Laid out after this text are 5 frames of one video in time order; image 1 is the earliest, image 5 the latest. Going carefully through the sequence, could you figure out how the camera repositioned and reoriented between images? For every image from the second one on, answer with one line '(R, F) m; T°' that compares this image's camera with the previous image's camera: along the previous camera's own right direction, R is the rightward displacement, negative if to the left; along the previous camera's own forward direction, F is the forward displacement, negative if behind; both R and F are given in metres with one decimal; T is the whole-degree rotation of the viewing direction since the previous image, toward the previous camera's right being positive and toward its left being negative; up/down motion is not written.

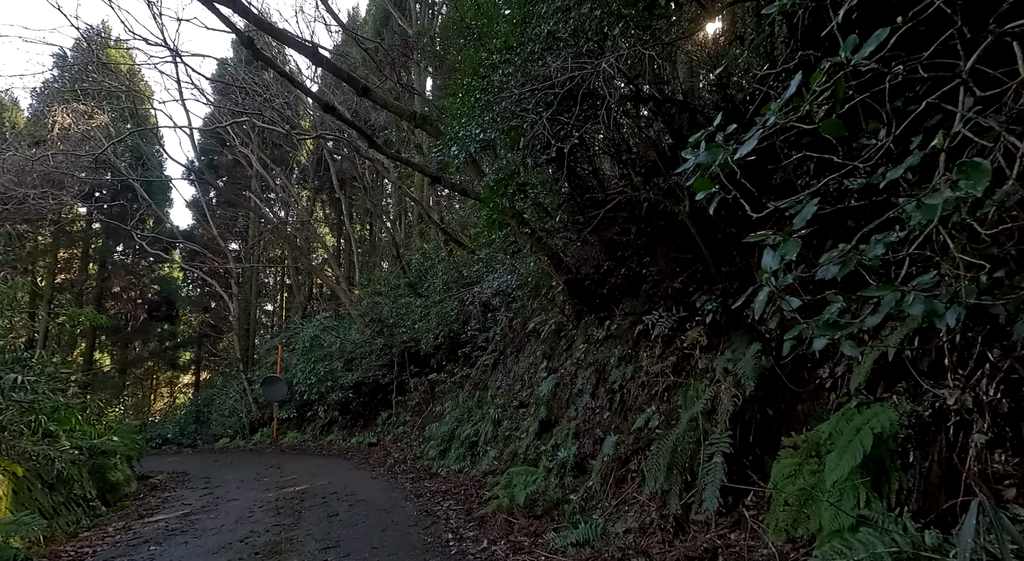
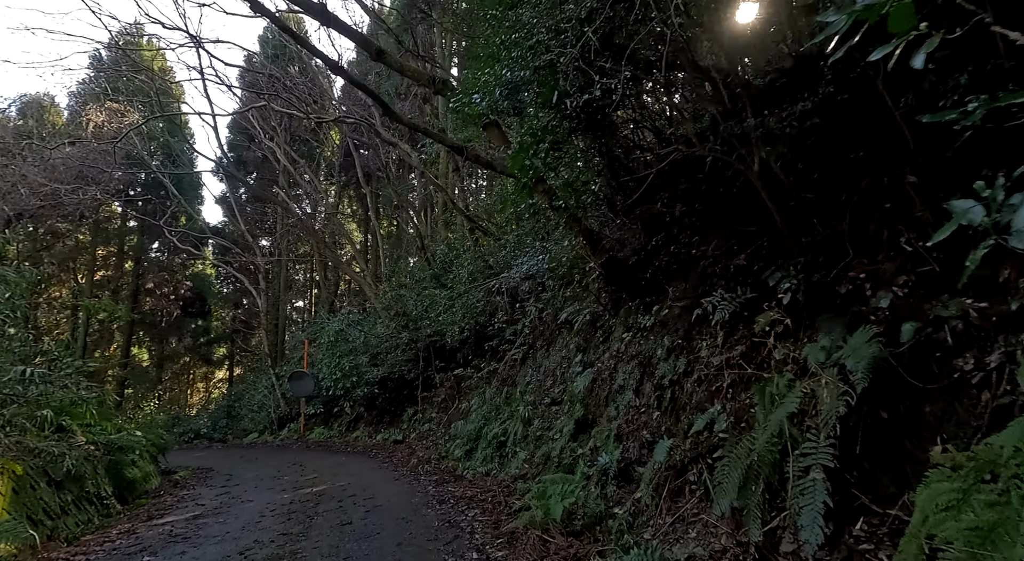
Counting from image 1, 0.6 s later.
(0.0, +0.7) m; -3°
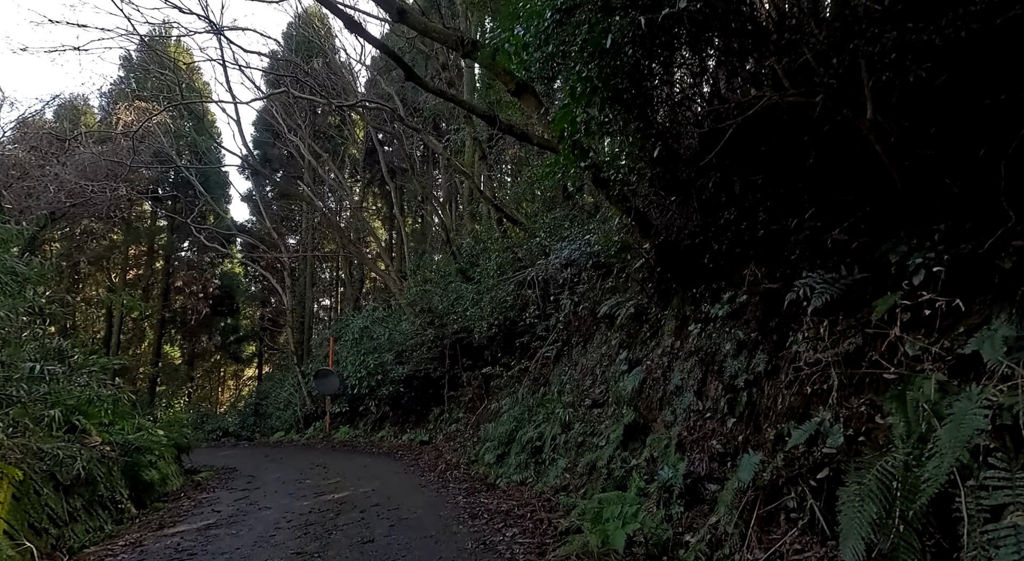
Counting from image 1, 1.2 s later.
(-0.1, +0.7) m; -2°
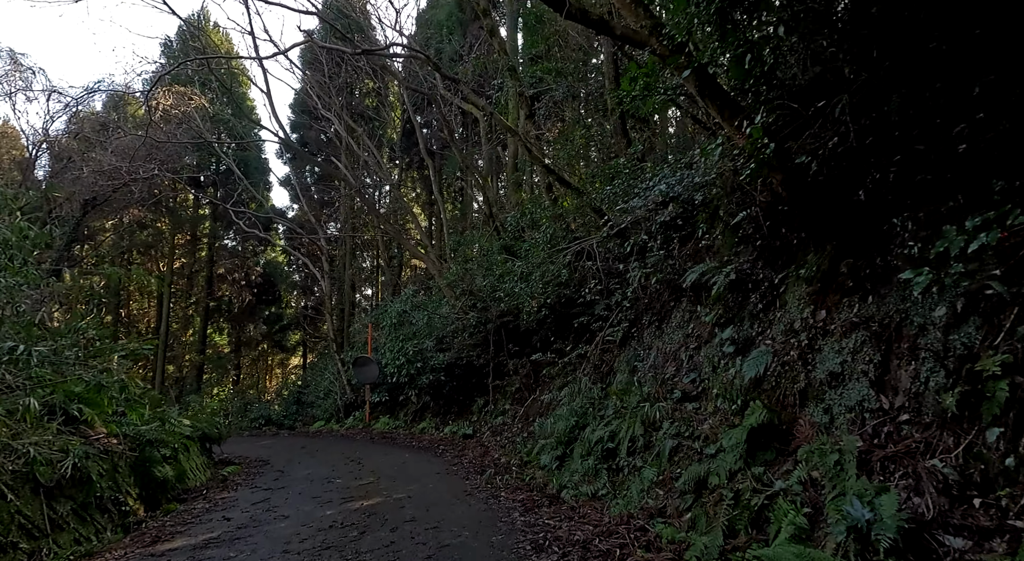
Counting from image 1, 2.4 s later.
(-0.2, +1.5) m; -4°
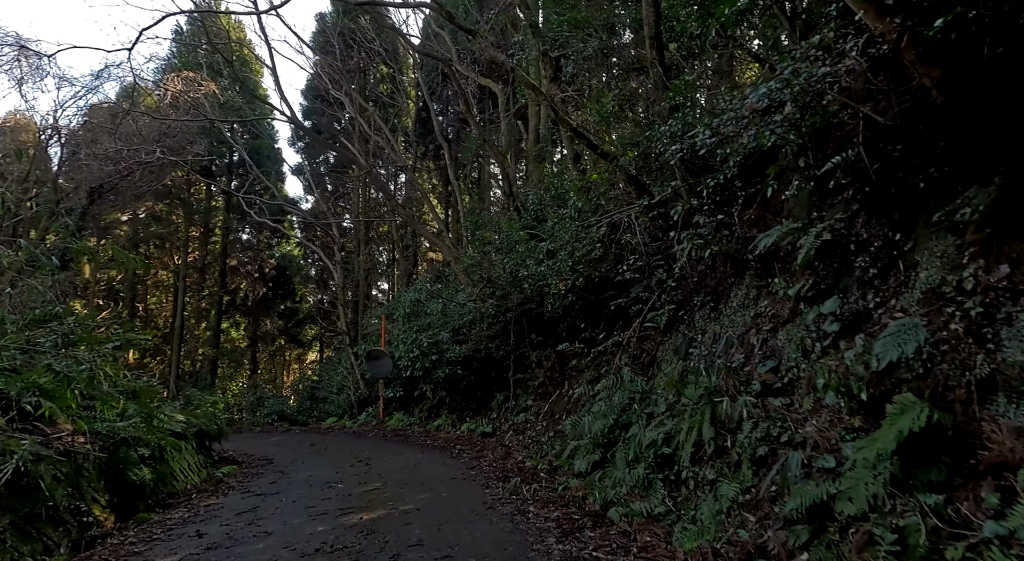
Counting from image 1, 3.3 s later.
(-0.1, +1.2) m; -2°
